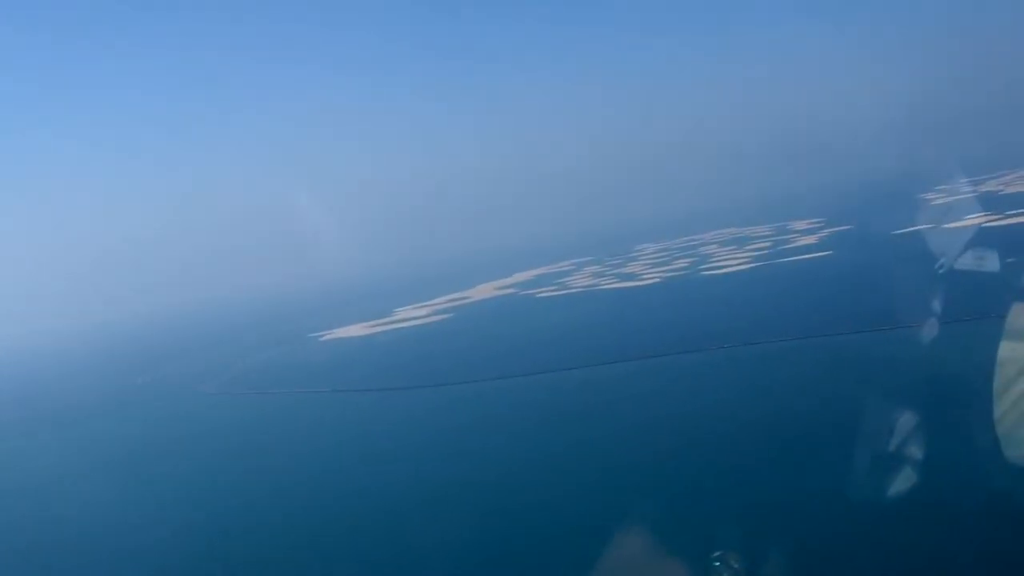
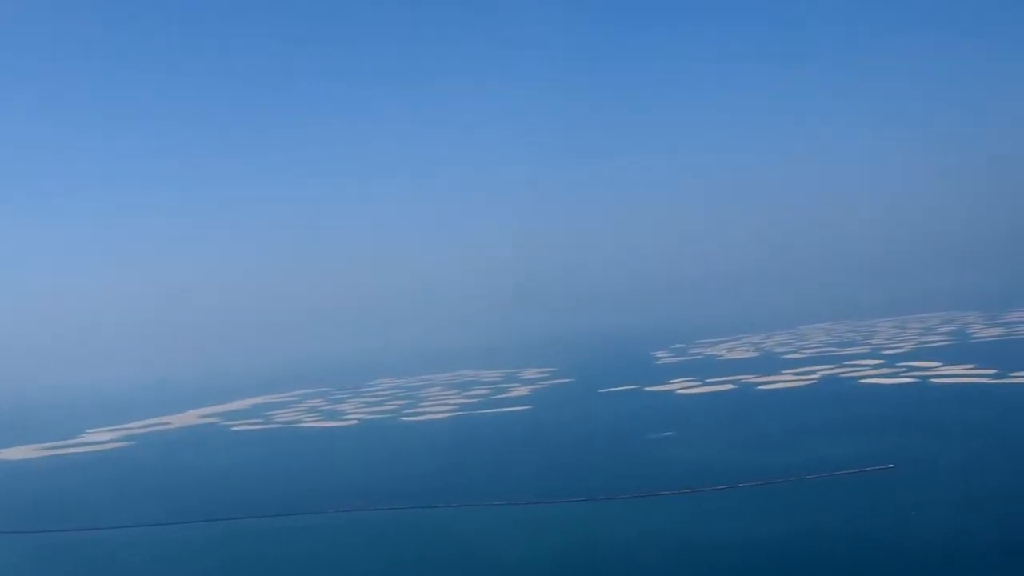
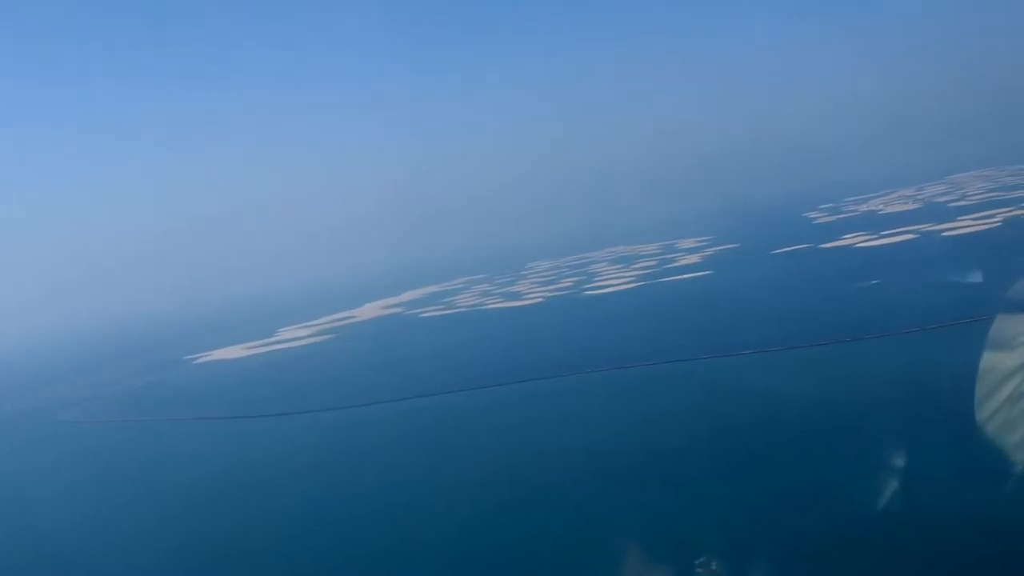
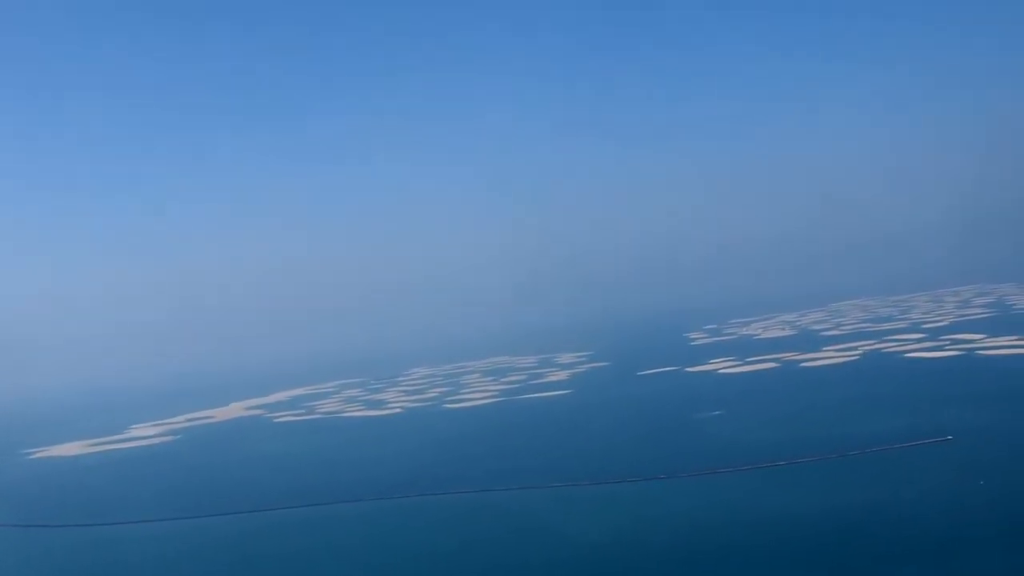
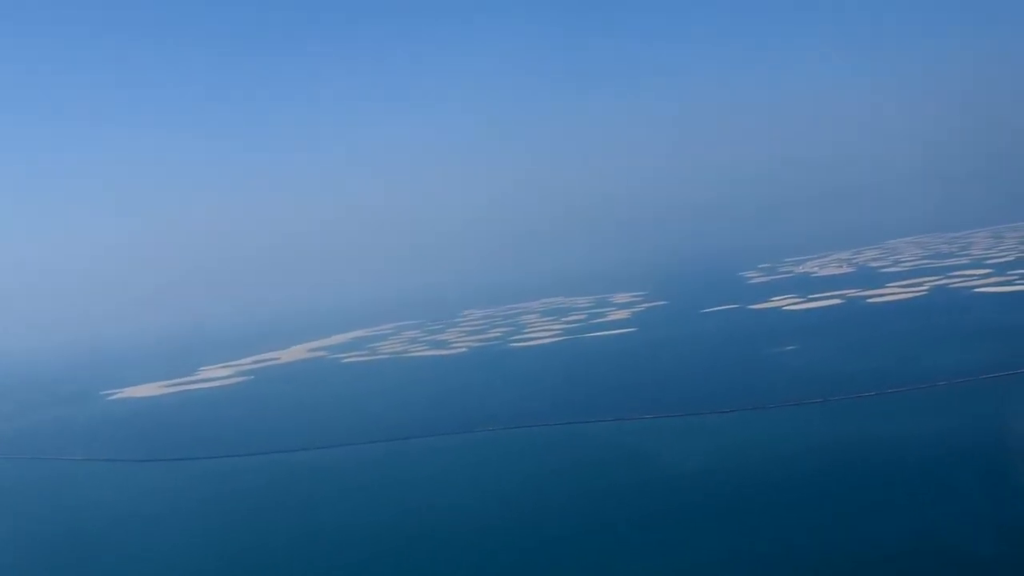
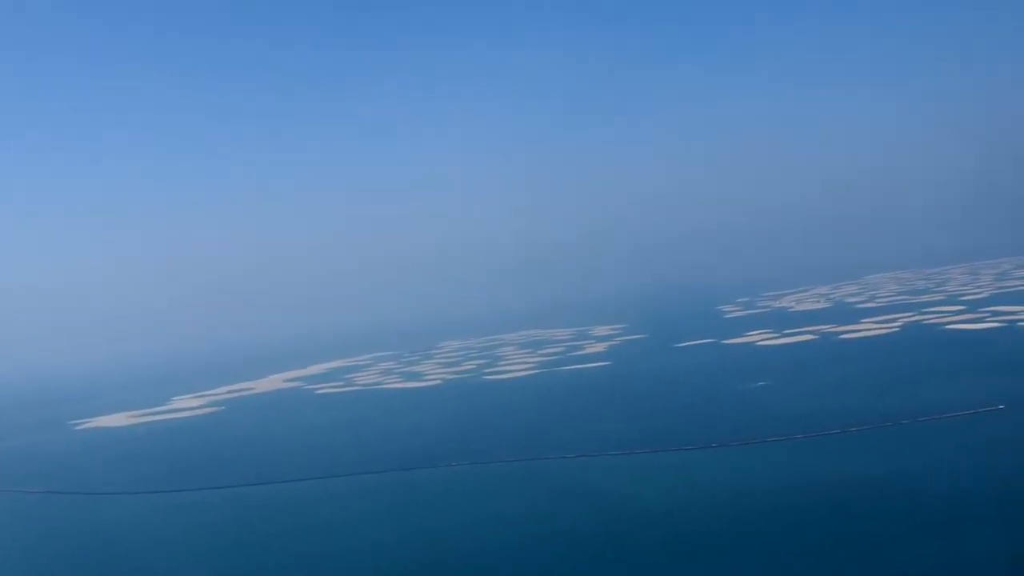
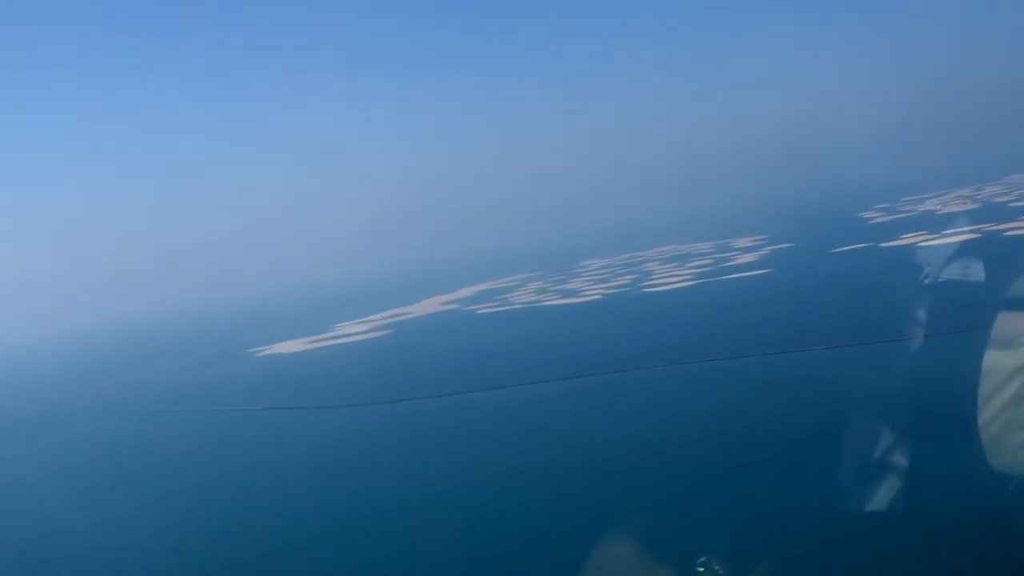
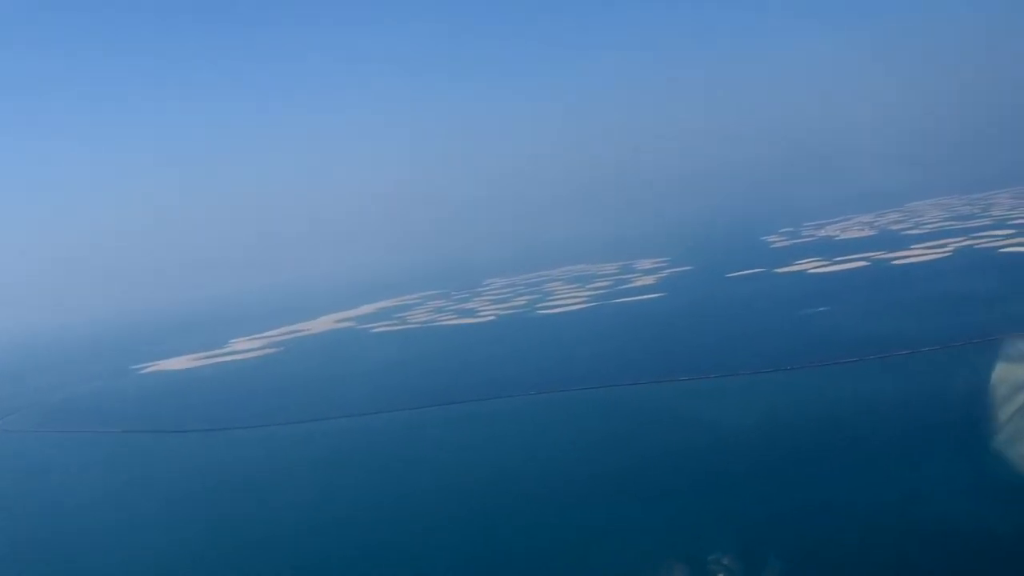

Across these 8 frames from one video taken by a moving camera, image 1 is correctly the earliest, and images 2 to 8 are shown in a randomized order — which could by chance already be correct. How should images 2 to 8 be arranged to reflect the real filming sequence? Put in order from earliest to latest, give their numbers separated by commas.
7, 3, 8, 5, 6, 4, 2
